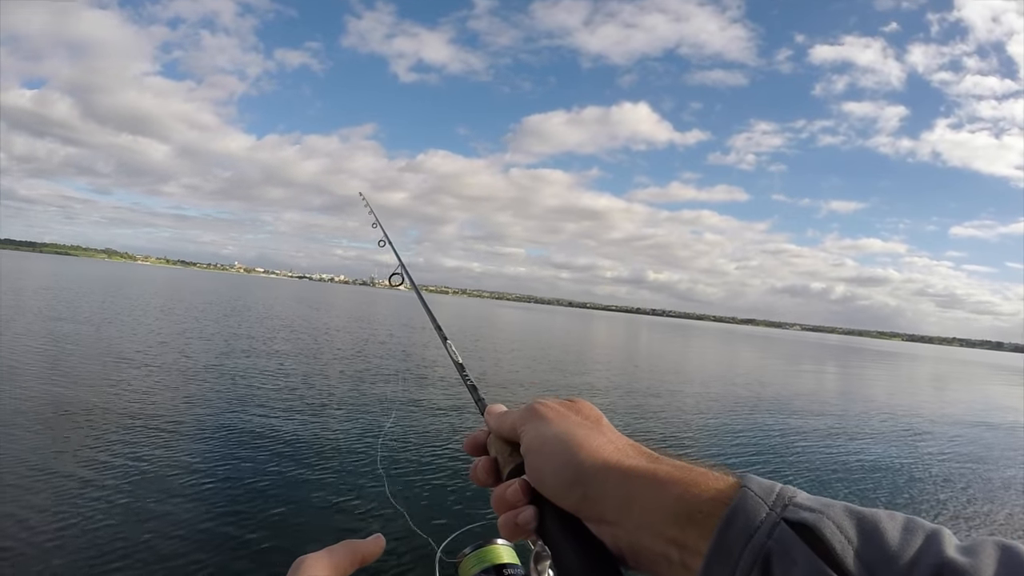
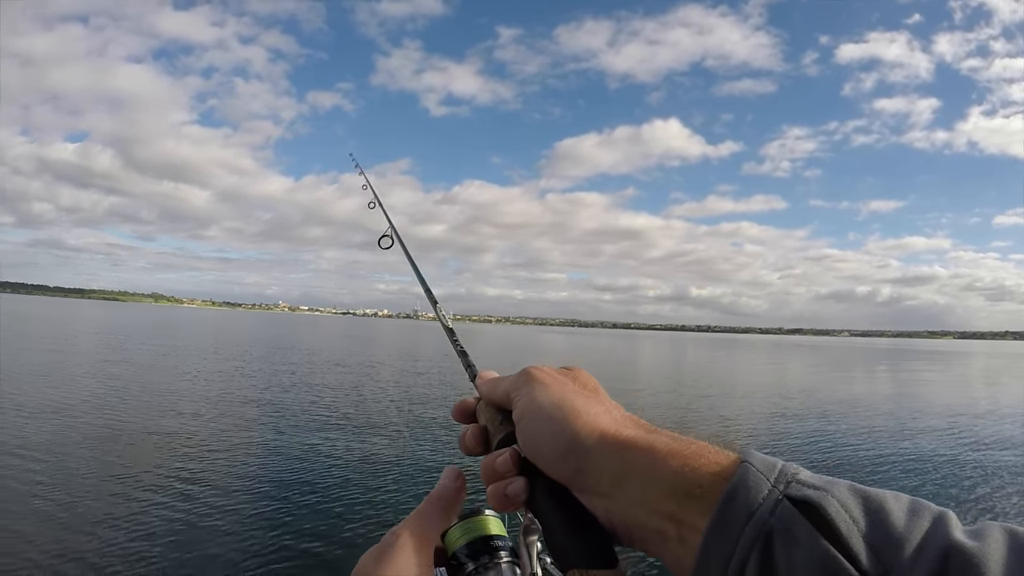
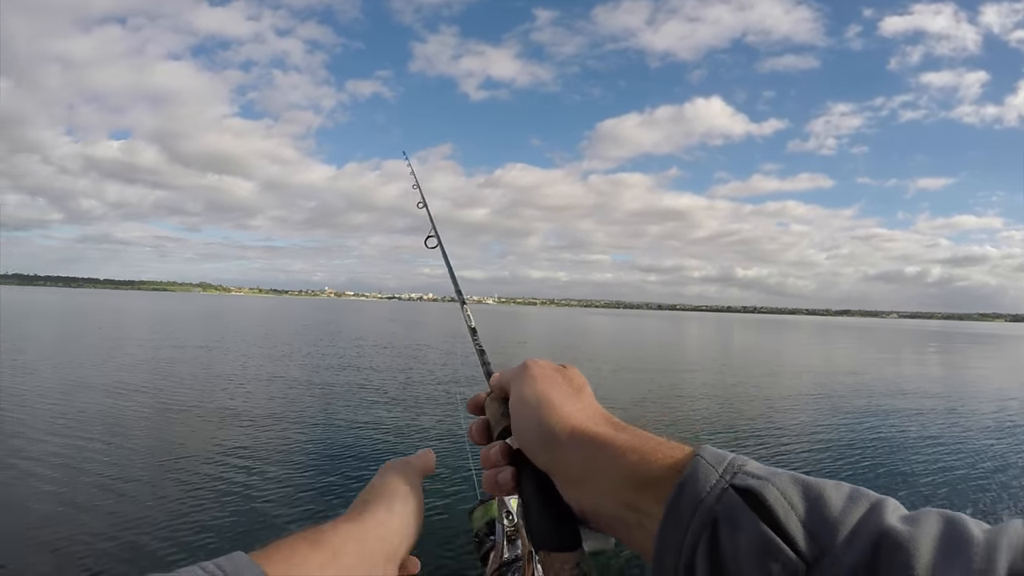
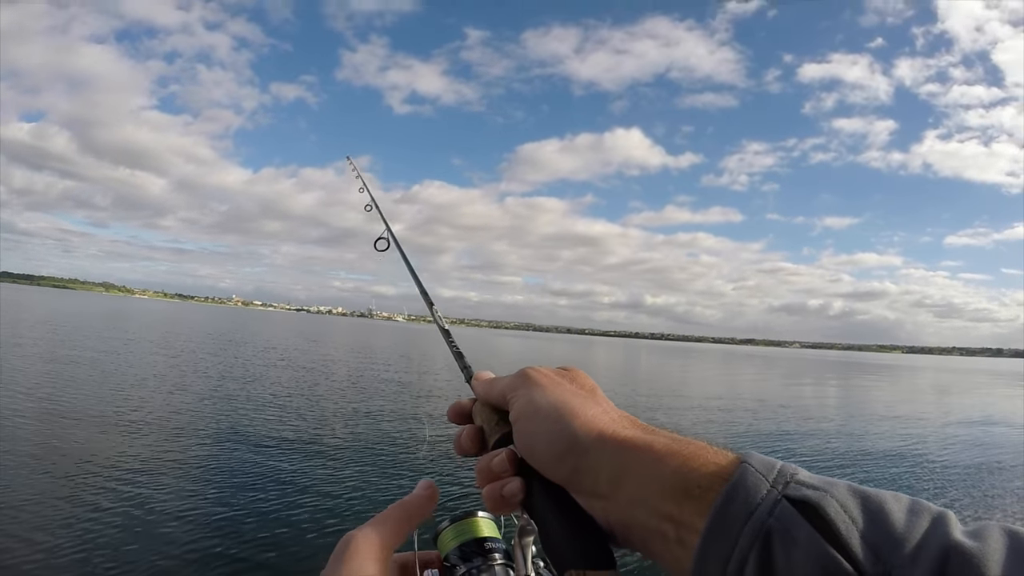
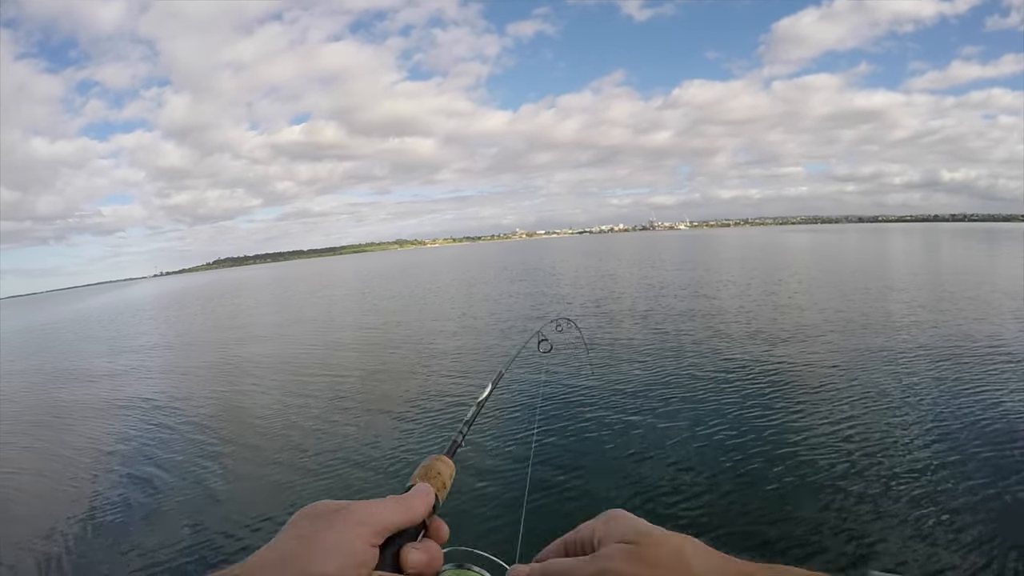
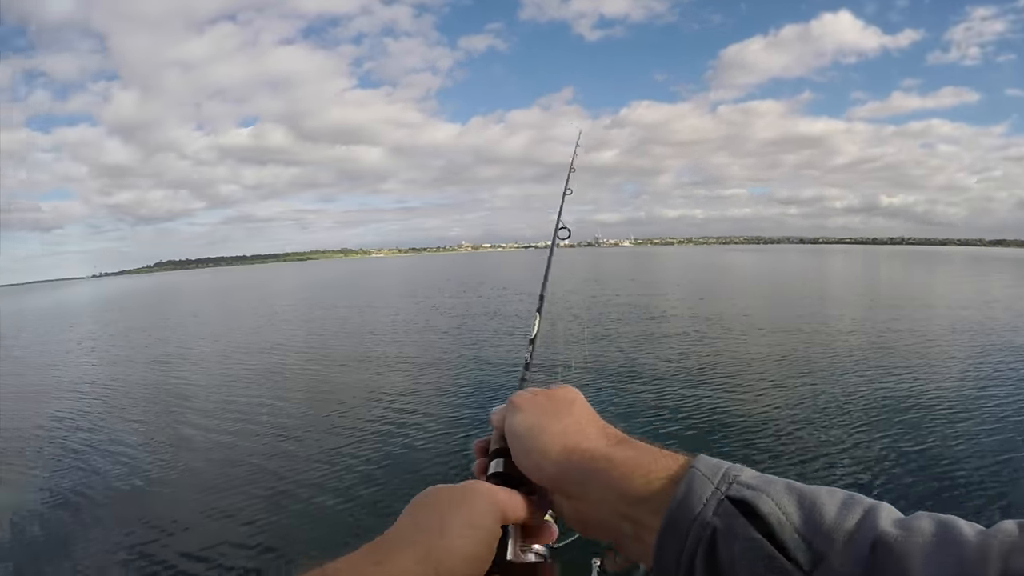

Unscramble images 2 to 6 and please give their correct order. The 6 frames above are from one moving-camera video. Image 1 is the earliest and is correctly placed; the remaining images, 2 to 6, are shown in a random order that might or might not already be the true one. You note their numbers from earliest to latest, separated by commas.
4, 2, 3, 6, 5
